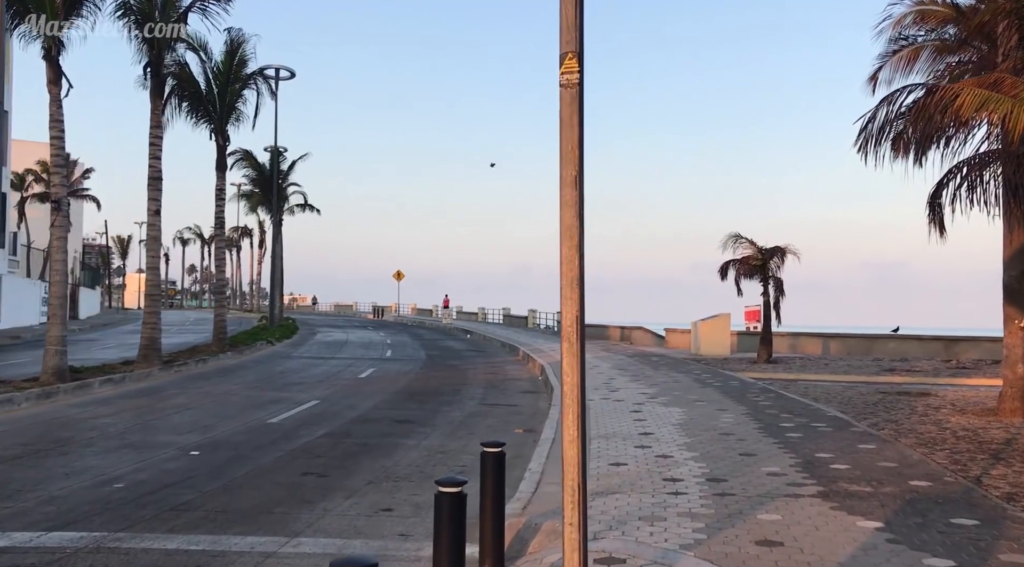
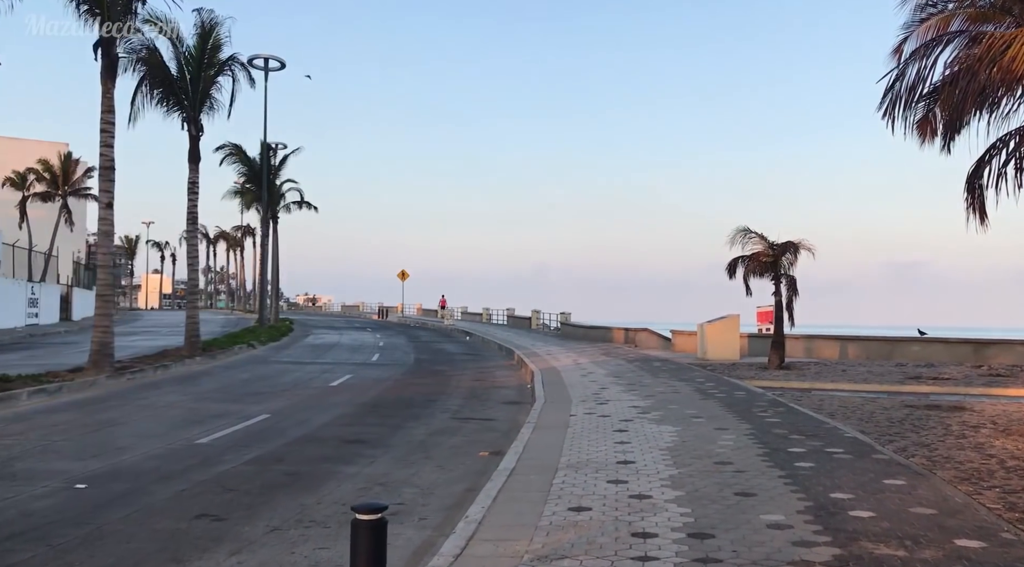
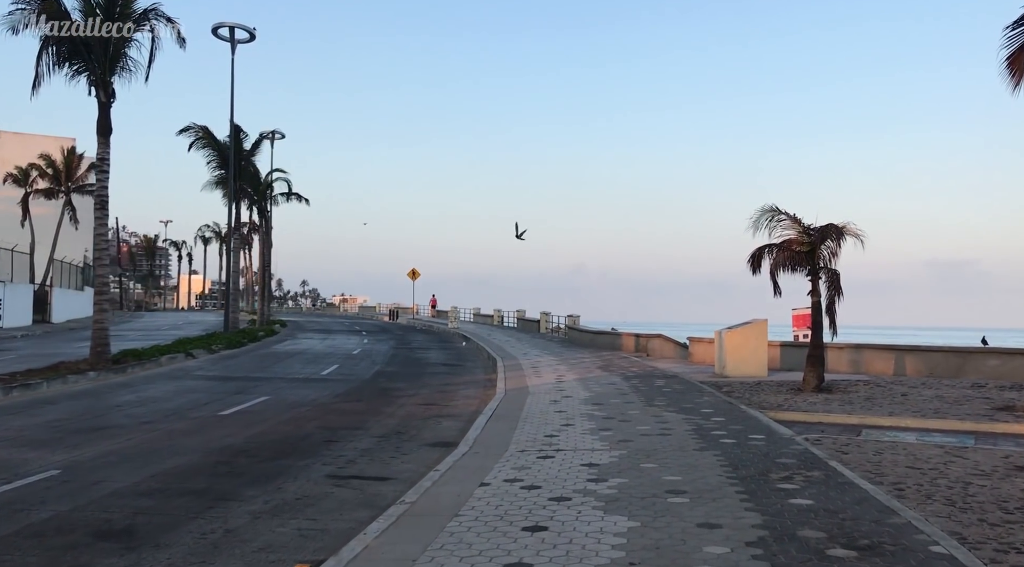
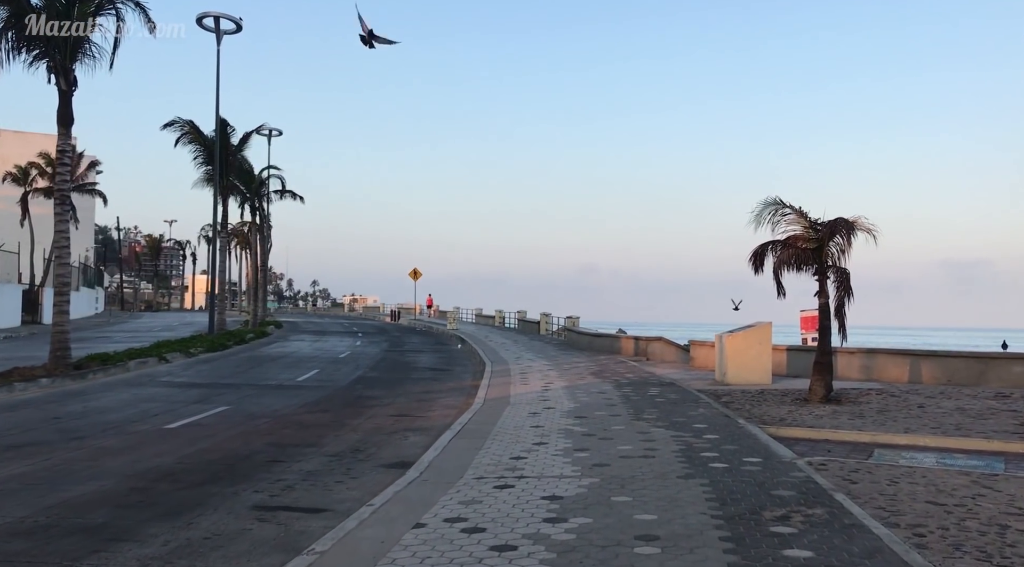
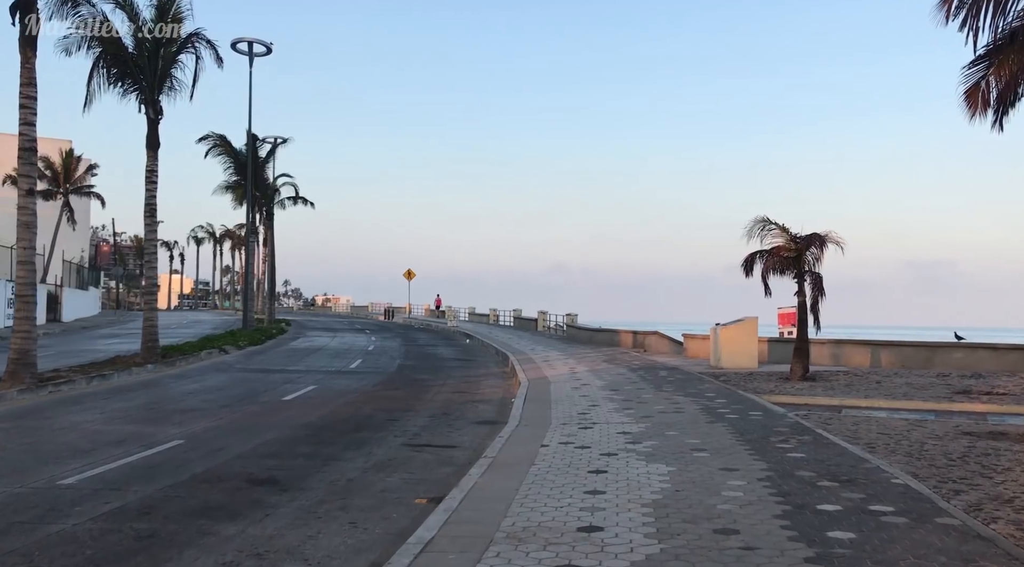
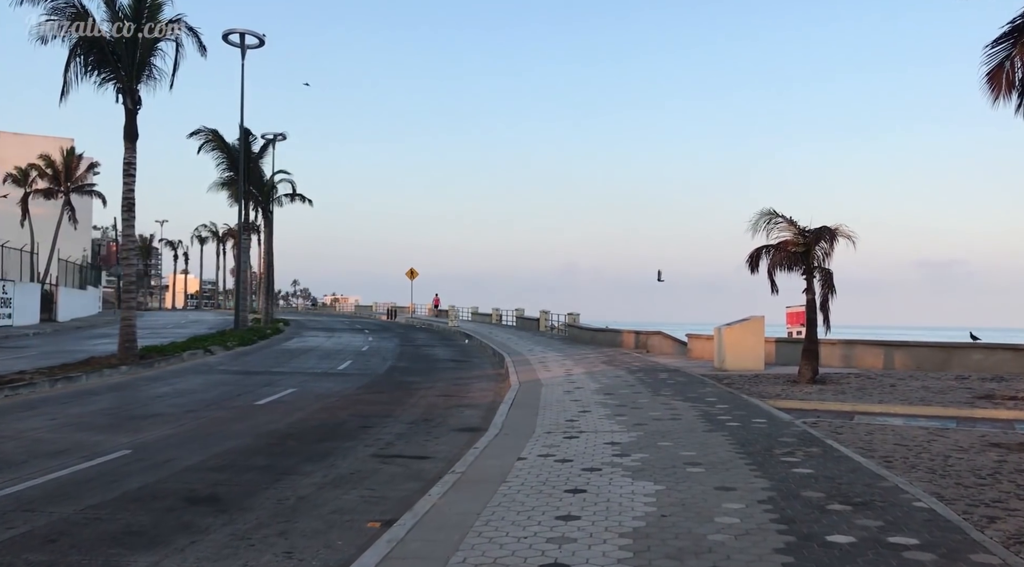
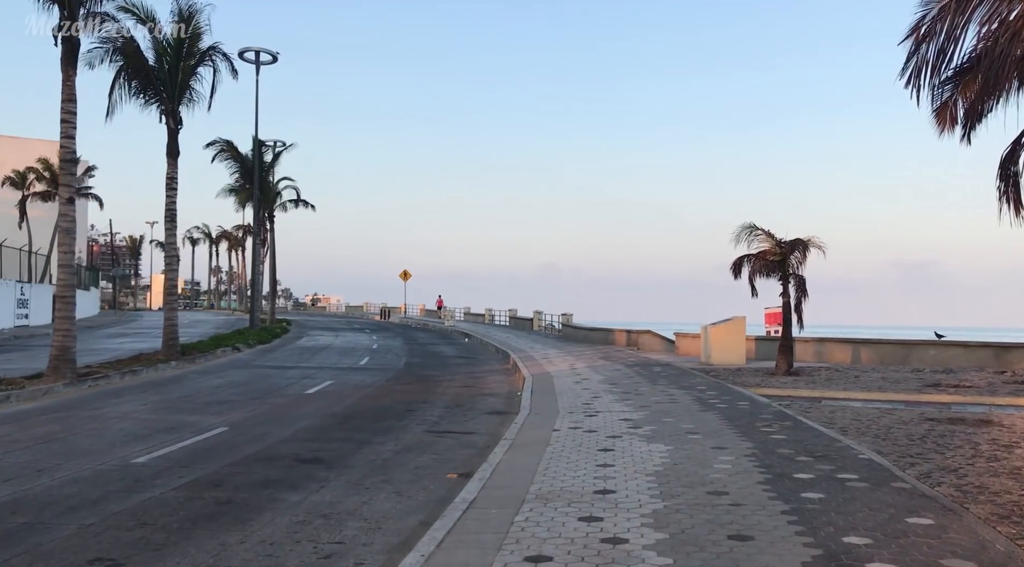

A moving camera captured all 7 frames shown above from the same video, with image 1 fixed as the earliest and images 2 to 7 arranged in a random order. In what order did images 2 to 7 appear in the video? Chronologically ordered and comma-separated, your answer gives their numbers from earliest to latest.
2, 7, 5, 6, 3, 4
